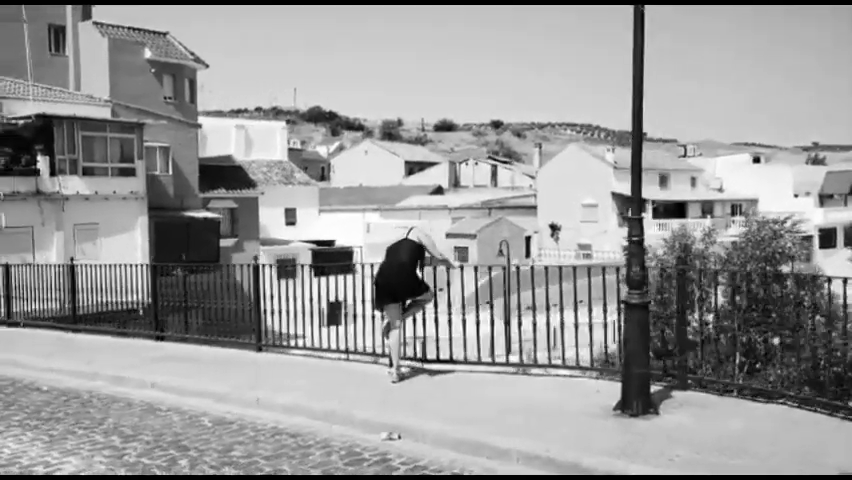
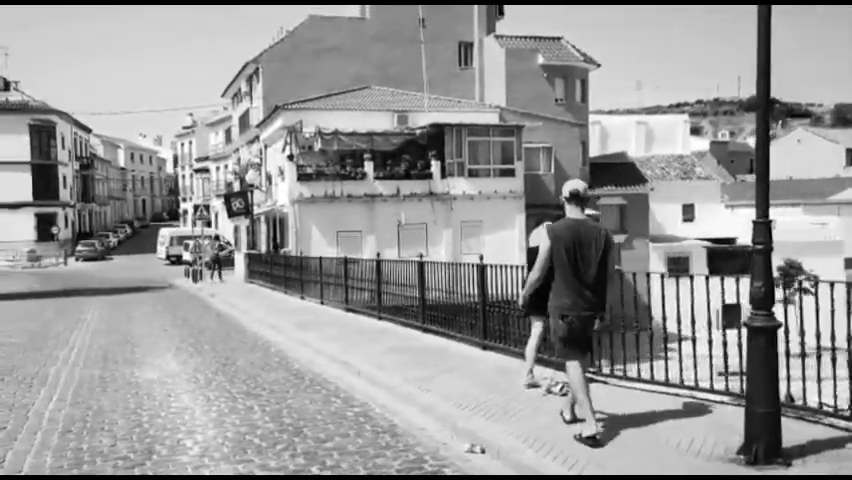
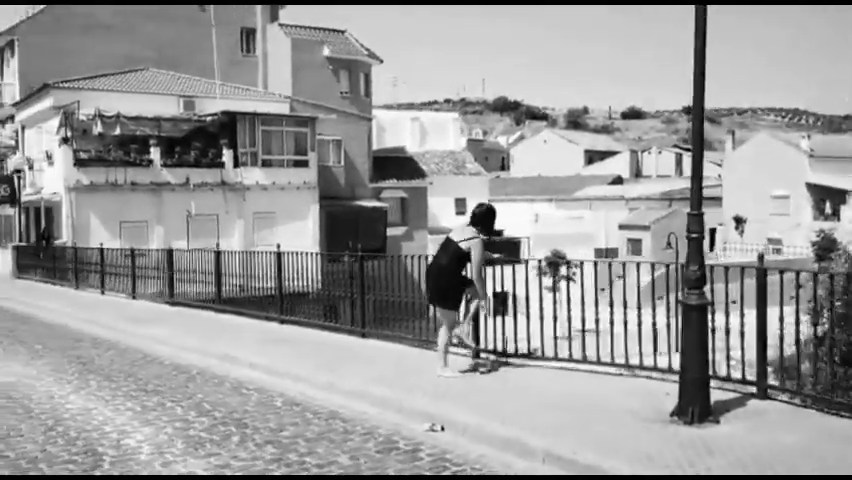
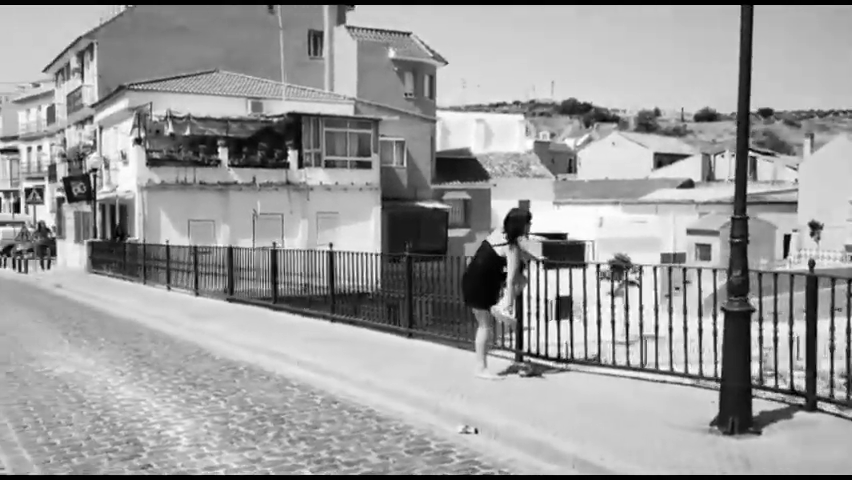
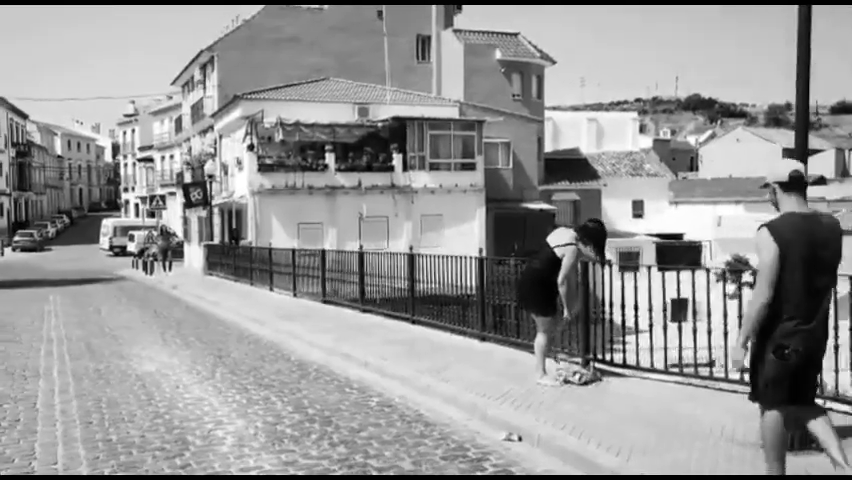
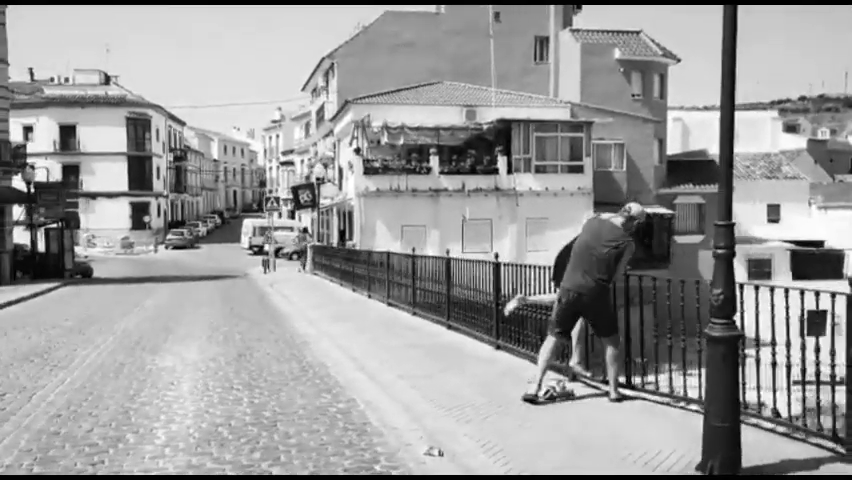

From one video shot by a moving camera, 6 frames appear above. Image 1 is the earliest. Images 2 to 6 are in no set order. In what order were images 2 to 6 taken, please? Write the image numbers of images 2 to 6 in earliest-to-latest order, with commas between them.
3, 4, 5, 2, 6
